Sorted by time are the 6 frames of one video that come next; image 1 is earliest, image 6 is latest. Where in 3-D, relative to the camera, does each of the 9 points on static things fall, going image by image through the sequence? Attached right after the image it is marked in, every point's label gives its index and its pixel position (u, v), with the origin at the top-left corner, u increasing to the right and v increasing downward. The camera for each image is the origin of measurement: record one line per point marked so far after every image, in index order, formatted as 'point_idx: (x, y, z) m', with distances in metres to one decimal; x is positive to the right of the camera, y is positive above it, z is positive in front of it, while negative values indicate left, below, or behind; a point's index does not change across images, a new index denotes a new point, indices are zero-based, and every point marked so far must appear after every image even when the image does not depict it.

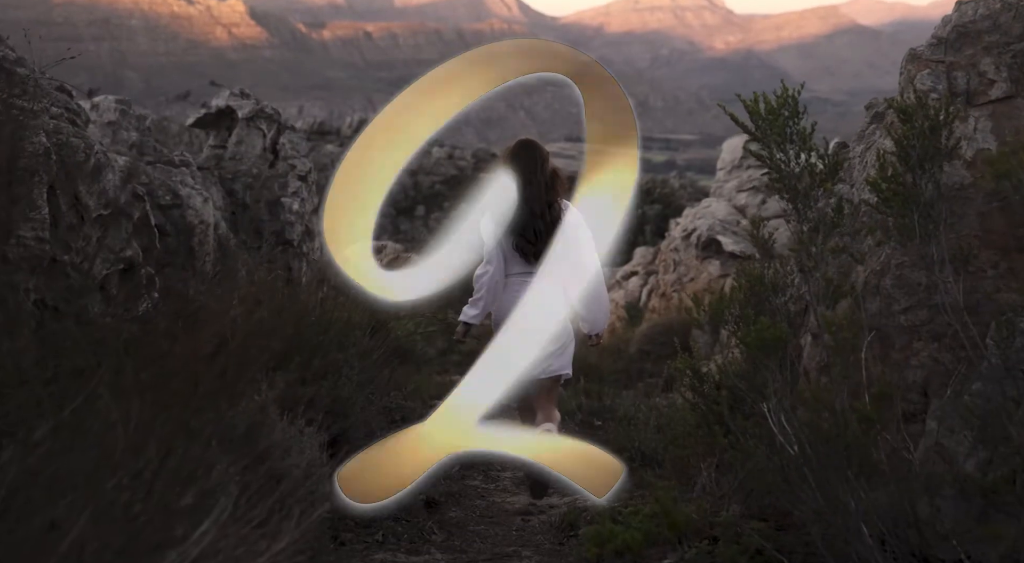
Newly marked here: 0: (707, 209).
0: (+2.2, +0.8, +12.8) m
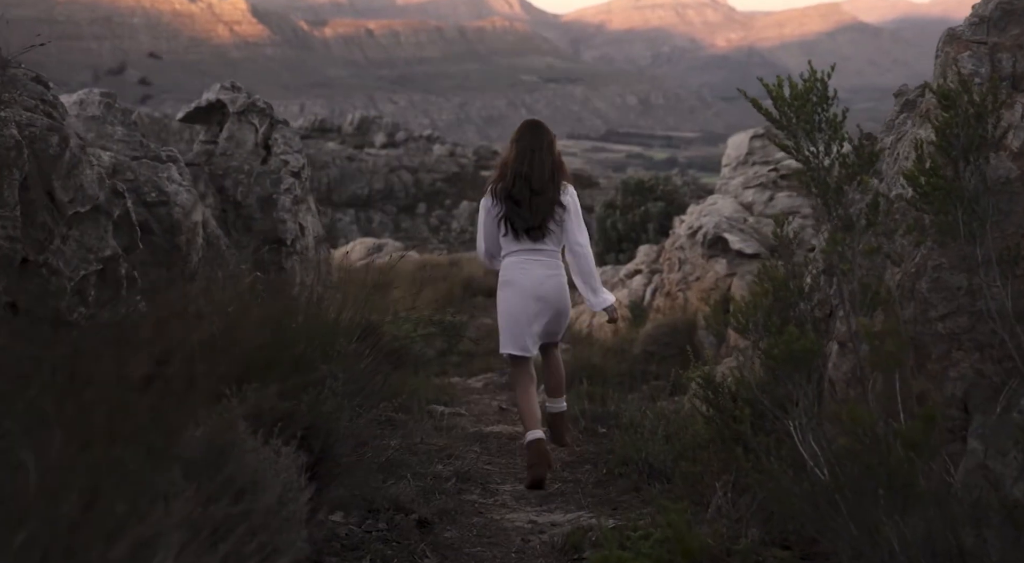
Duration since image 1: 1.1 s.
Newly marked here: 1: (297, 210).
0: (+2.2, +0.8, +12.5) m
1: (-1.6, +0.5, +8.8) m
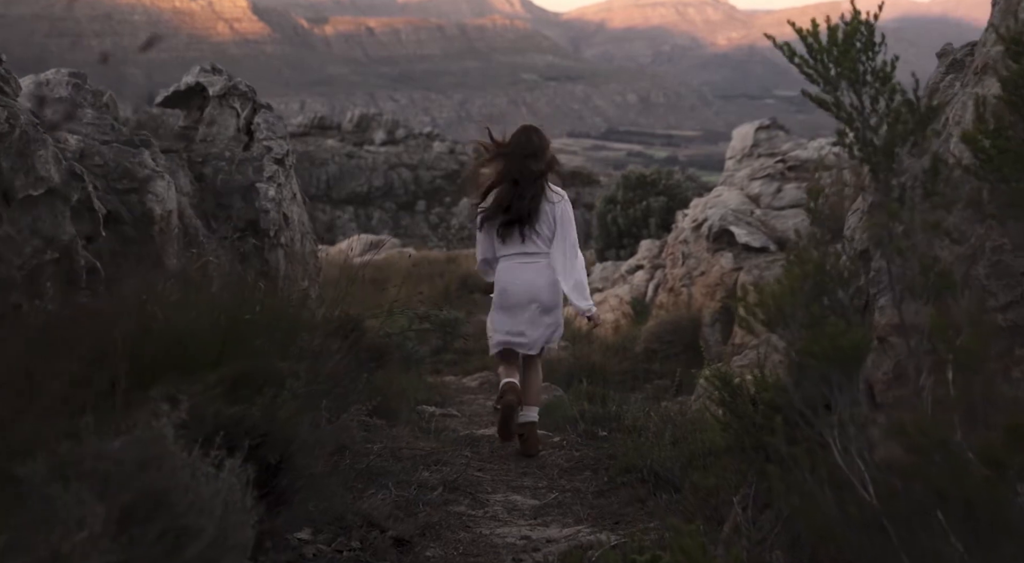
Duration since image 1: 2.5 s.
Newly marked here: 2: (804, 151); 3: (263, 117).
0: (+2.1, +0.9, +12.0) m
1: (-1.6, +0.6, +8.3) m
2: (+3.1, +1.4, +12.4) m
3: (-1.9, +1.2, +8.8) m
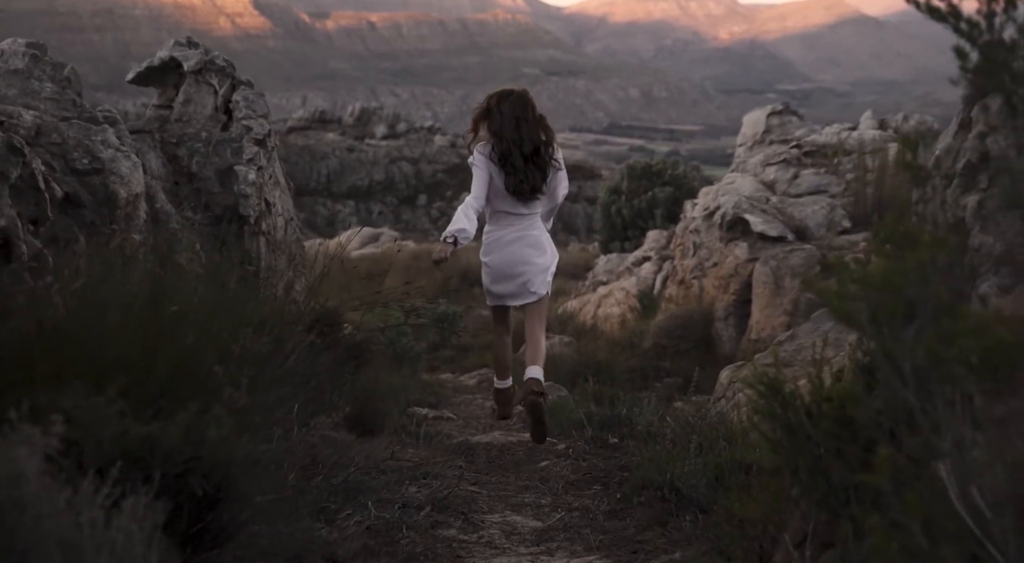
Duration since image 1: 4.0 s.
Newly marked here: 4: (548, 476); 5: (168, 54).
0: (+2.1, +0.9, +11.3) m
1: (-1.6, +0.6, +7.6) m
2: (+3.1, +1.5, +11.8) m
3: (-1.9, +1.3, +8.2) m
4: (+0.2, -0.8, +5.0) m
5: (-2.5, +1.7, +8.6) m
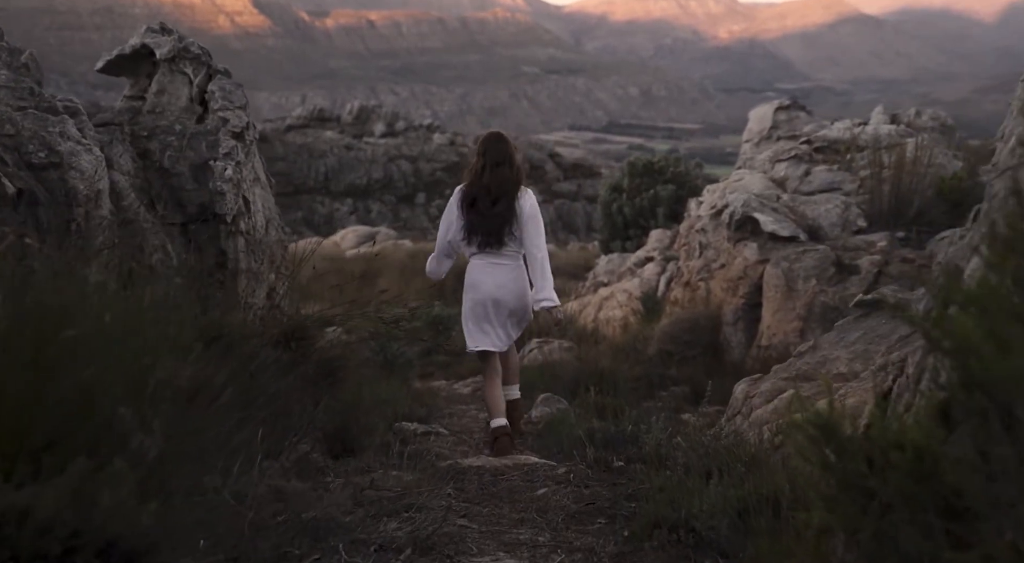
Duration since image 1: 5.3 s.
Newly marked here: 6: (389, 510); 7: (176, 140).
0: (+2.1, +0.9, +10.8) m
1: (-1.7, +0.6, +7.1) m
2: (+3.1, +1.4, +11.2) m
3: (-1.9, +1.3, +7.6) m
4: (+0.1, -0.9, +4.4) m
5: (-2.6, +1.7, +8.1) m
6: (-0.4, -0.8, +4.1) m
7: (-2.1, +0.9, +7.1) m
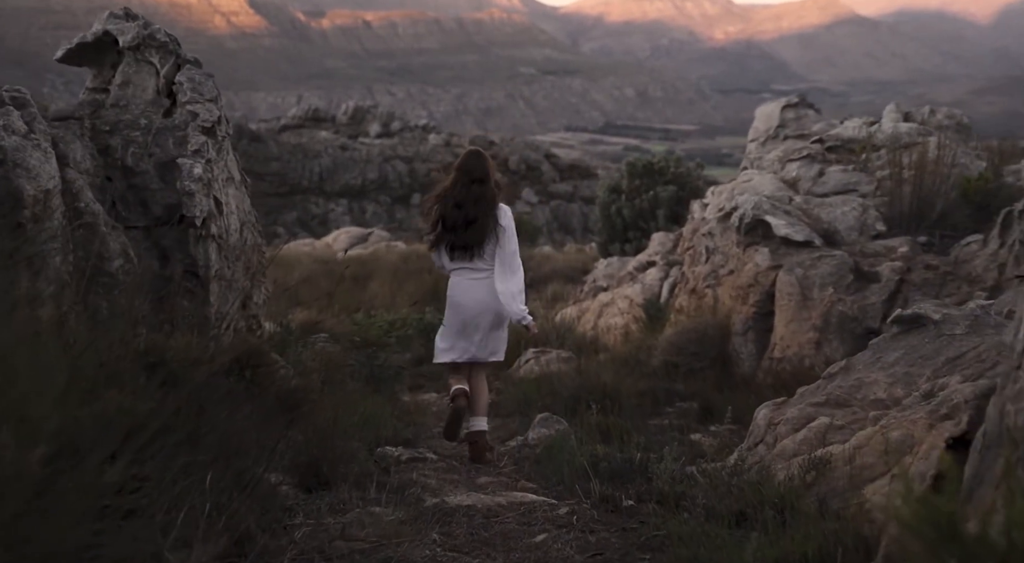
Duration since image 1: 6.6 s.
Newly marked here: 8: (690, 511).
0: (+2.1, +0.9, +10.2) m
1: (-1.7, +0.6, +6.5) m
2: (+3.1, +1.4, +10.6) m
3: (-1.9, +1.2, +7.0) m
4: (+0.1, -0.9, +3.8) m
5: (-2.6, +1.6, +7.4) m
6: (-0.4, -0.8, +3.5) m
7: (-2.1, +0.8, +6.5) m
8: (+0.6, -0.8, +4.1) m
